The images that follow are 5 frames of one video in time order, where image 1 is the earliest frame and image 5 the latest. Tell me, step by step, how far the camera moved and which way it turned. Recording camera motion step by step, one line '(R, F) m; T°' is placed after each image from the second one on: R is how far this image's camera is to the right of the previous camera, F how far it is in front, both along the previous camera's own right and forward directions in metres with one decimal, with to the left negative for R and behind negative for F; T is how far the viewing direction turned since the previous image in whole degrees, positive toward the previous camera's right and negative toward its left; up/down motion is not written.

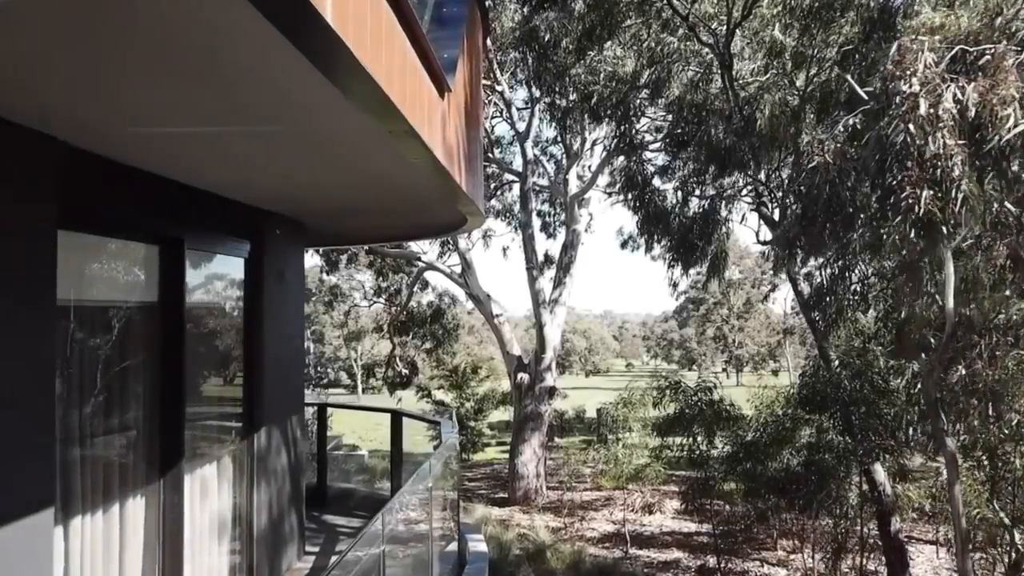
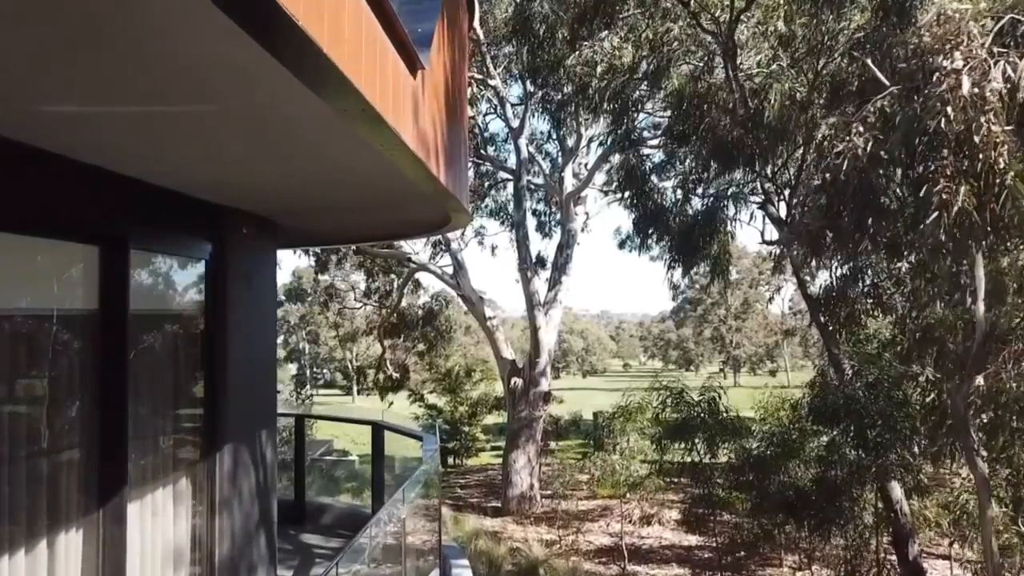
(+0.1, +0.4) m; 0°
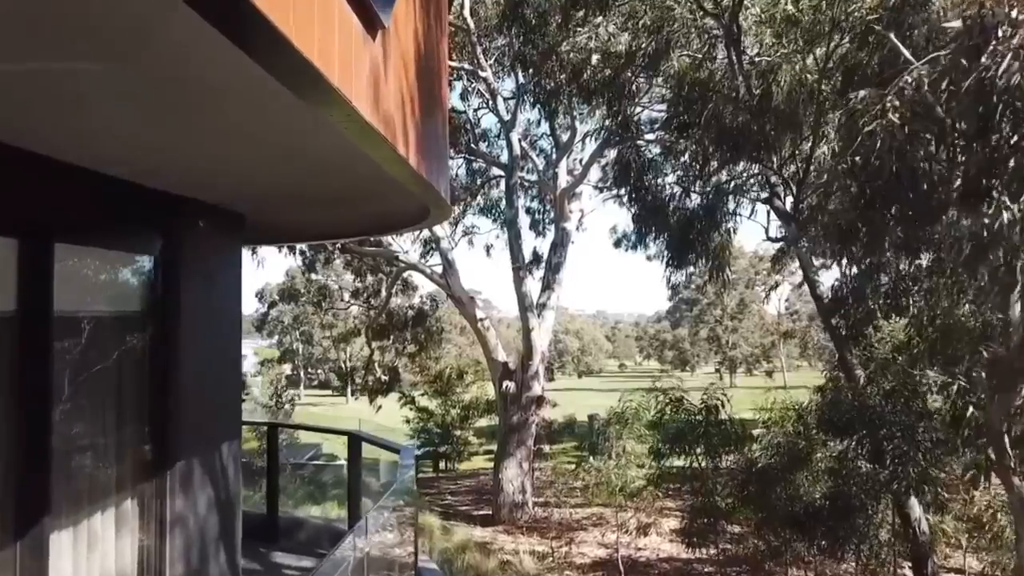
(+0.1, +0.4) m; 0°
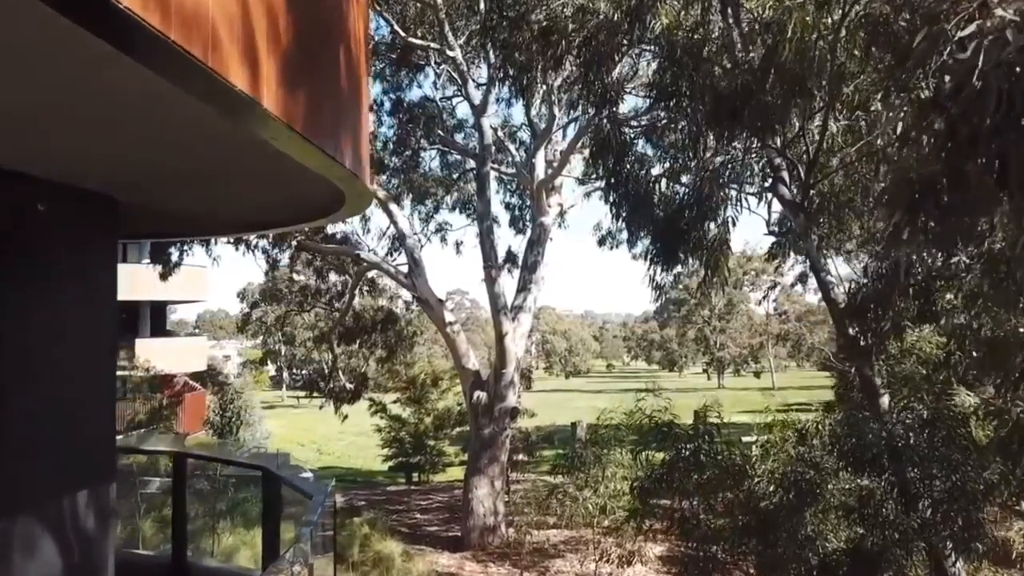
(+0.2, +0.9) m; +1°
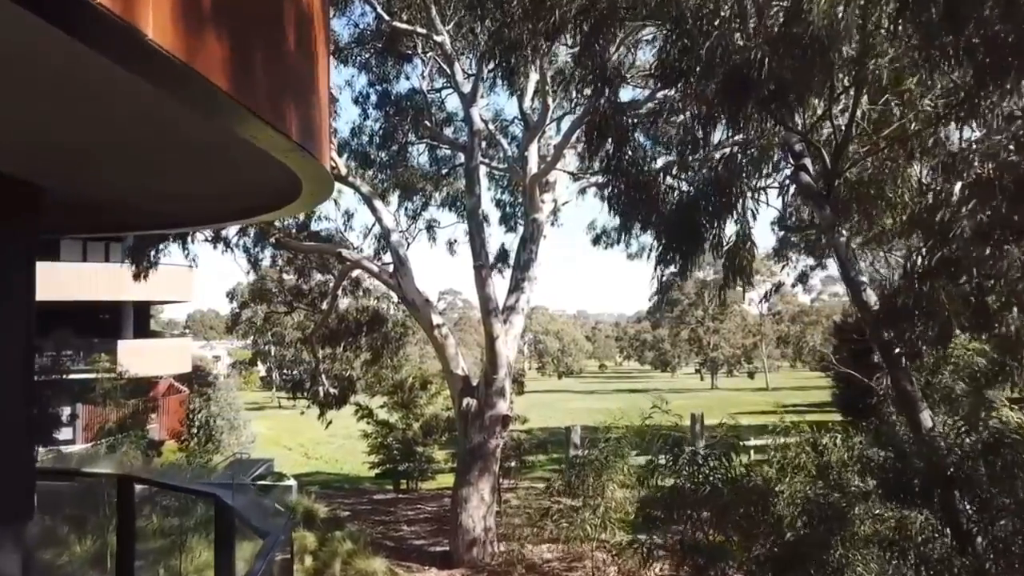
(0.0, +0.5) m; +1°
